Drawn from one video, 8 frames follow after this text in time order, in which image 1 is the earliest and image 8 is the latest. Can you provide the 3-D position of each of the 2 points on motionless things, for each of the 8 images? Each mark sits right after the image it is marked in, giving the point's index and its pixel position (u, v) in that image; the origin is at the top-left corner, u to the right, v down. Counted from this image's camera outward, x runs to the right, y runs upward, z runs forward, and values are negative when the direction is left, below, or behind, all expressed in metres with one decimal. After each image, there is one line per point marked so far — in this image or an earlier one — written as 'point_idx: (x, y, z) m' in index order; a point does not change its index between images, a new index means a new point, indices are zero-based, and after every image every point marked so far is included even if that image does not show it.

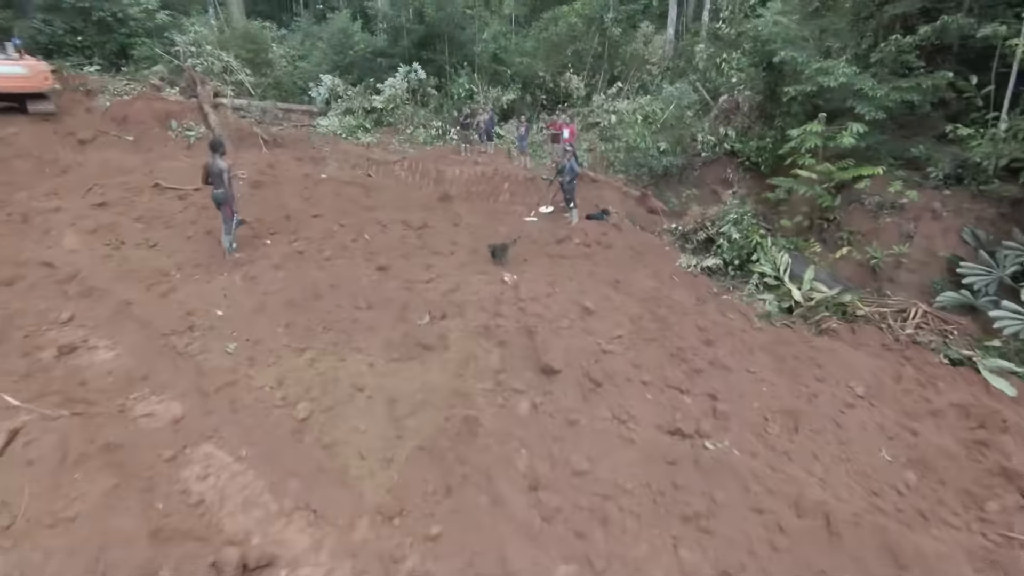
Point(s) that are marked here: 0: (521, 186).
0: (+0.2, +3.1, +14.9) m
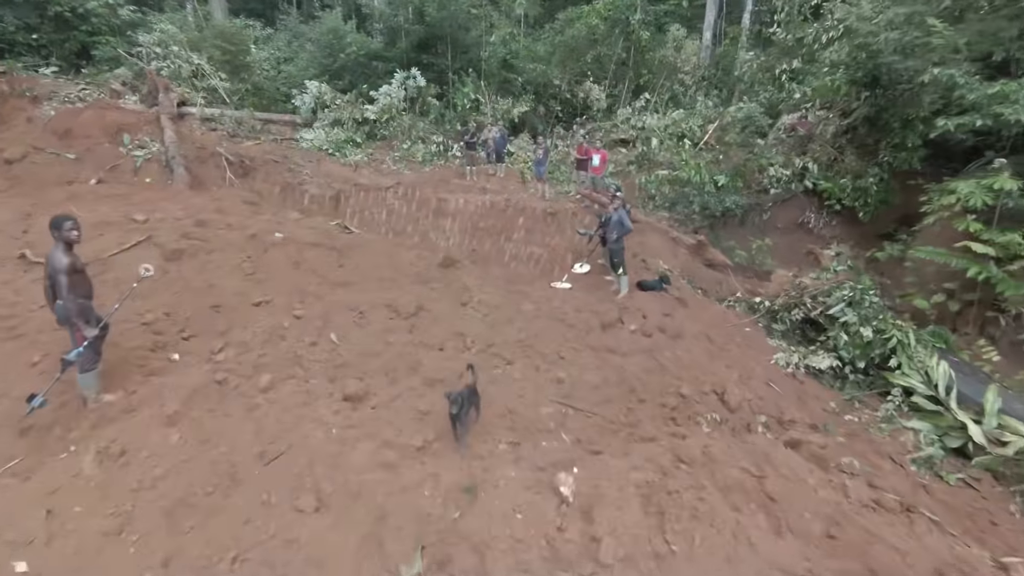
0: (+0.6, +1.7, +12.3) m
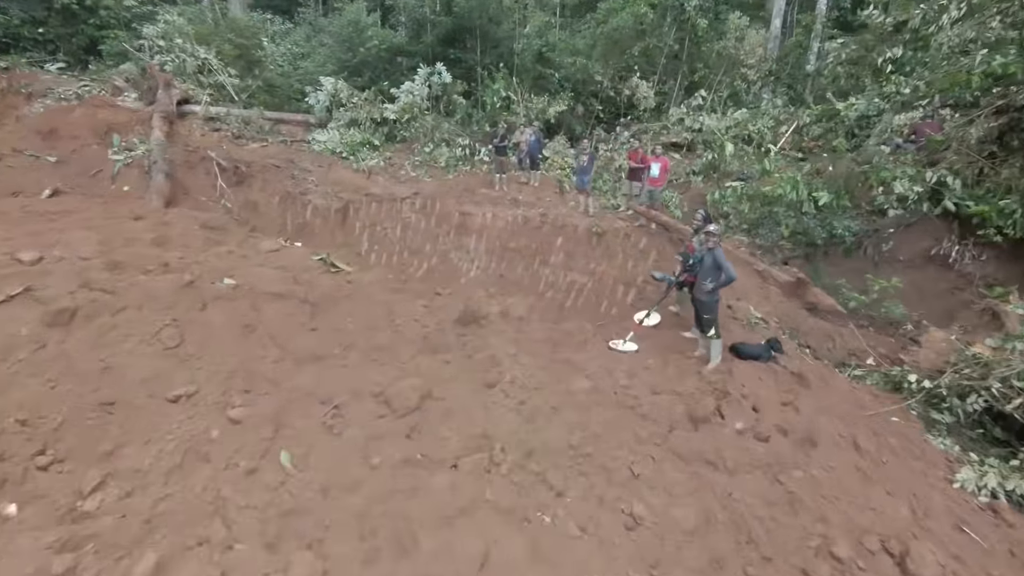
0: (+1.4, +1.0, +10.1) m
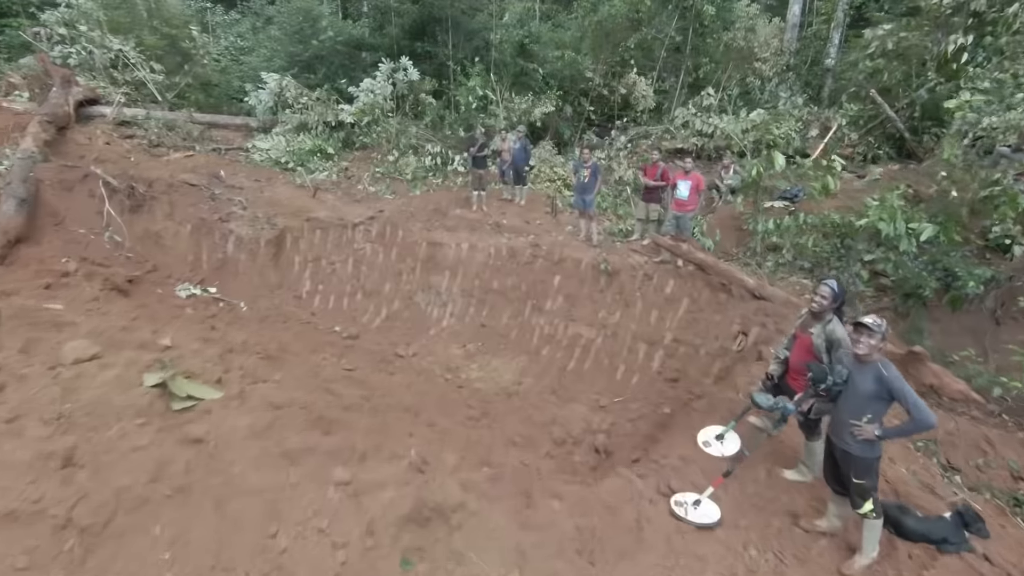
0: (+1.1, +0.2, +7.8) m
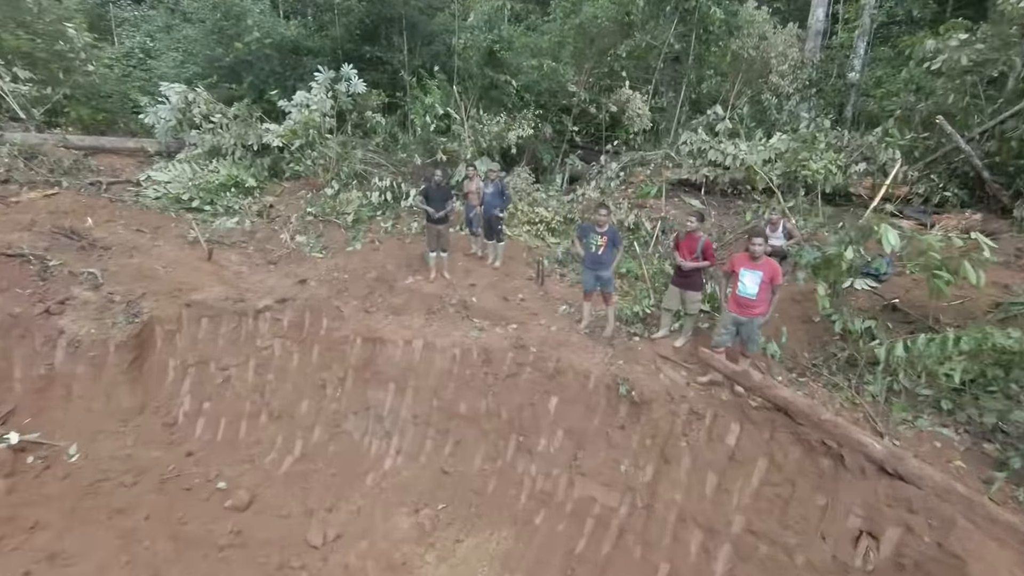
0: (+0.9, -1.2, +5.3) m
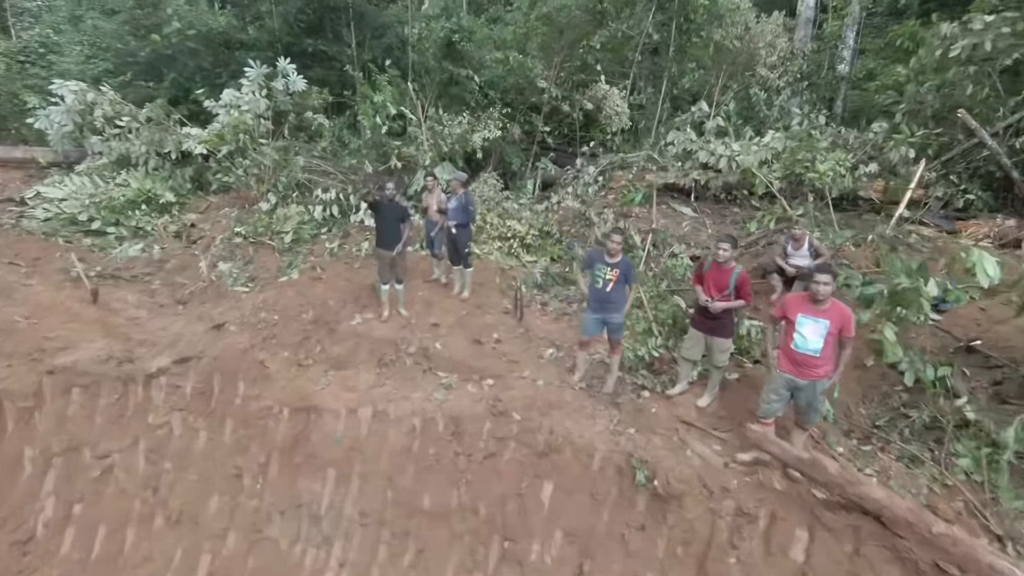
0: (+0.7, -1.6, +4.0) m
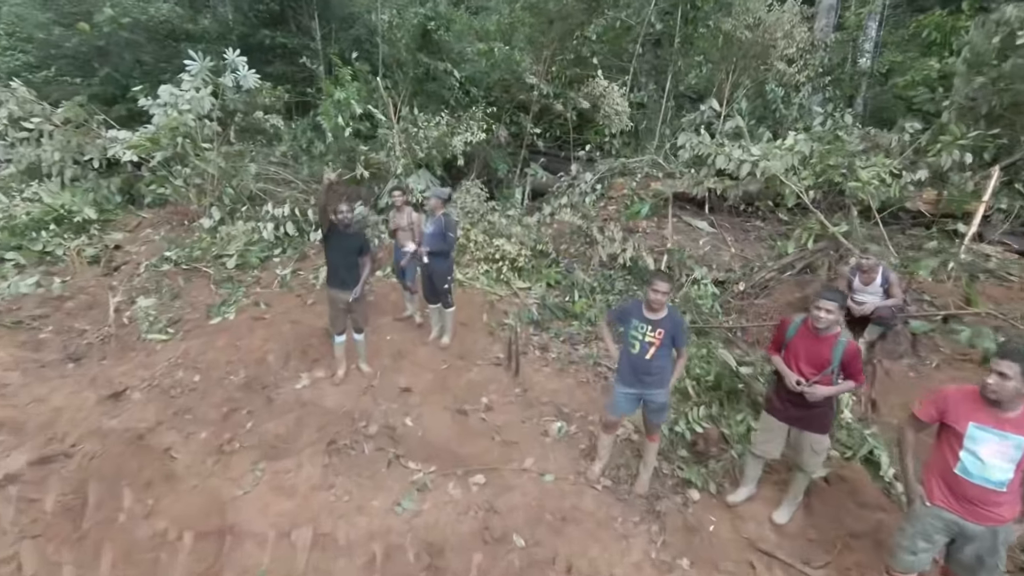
0: (+0.8, -2.0, +2.6) m
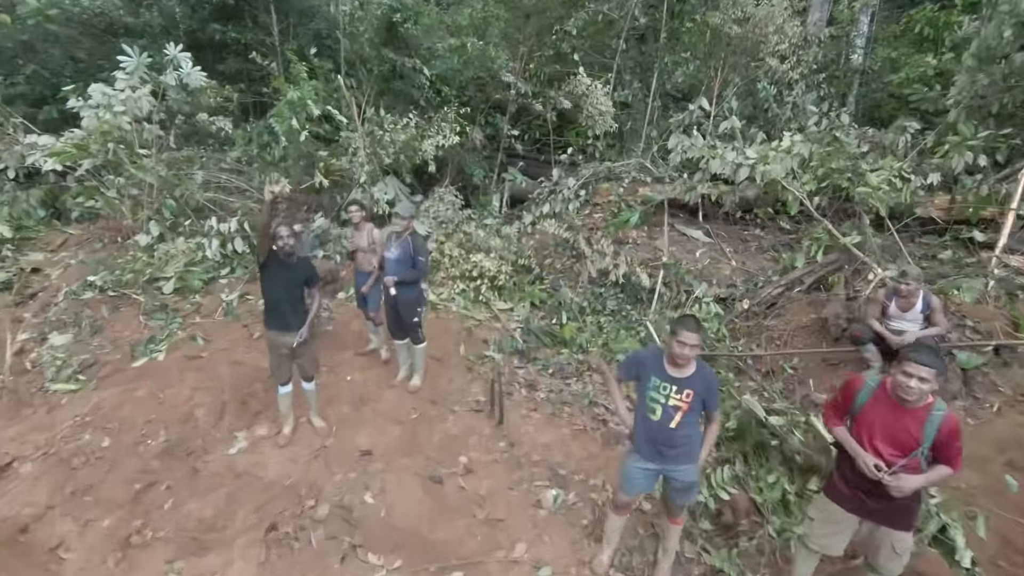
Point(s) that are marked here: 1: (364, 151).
0: (+0.7, -2.2, +1.9) m
1: (-2.2, +2.0, +7.6) m
